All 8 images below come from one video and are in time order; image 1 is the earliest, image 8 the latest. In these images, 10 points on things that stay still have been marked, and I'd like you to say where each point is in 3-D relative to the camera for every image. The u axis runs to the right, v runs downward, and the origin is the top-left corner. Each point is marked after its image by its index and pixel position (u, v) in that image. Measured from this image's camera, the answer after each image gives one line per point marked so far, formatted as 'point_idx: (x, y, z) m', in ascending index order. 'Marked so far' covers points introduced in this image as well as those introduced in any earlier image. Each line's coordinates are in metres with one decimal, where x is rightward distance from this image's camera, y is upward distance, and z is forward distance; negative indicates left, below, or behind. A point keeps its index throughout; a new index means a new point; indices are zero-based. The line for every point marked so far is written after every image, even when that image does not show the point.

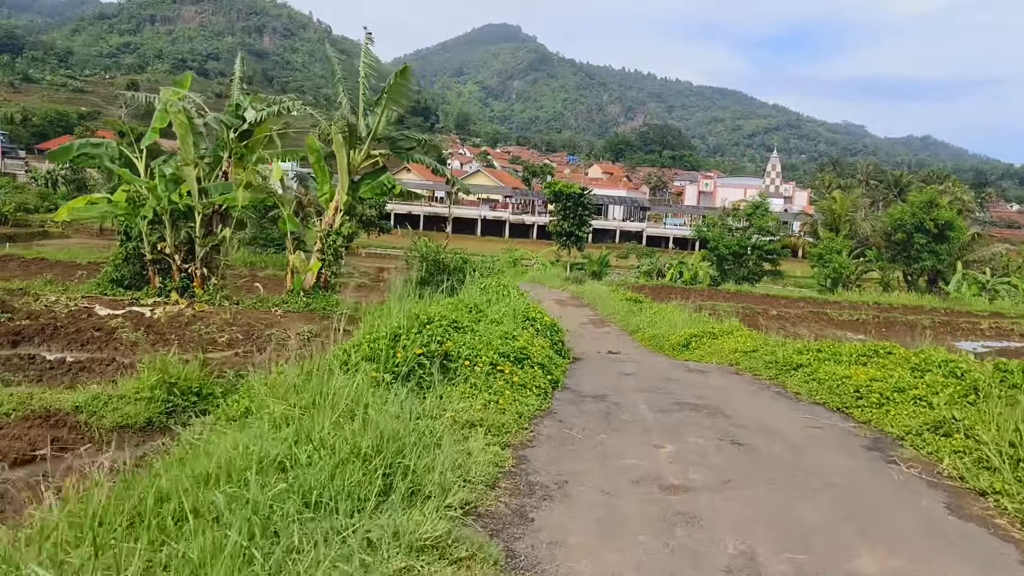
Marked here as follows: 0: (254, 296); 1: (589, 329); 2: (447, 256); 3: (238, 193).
0: (-3.4, -0.1, +11.5) m
1: (+1.4, -0.8, +16.6) m
2: (-0.9, +0.4, +11.4) m
3: (-3.5, +1.2, +11.0) m
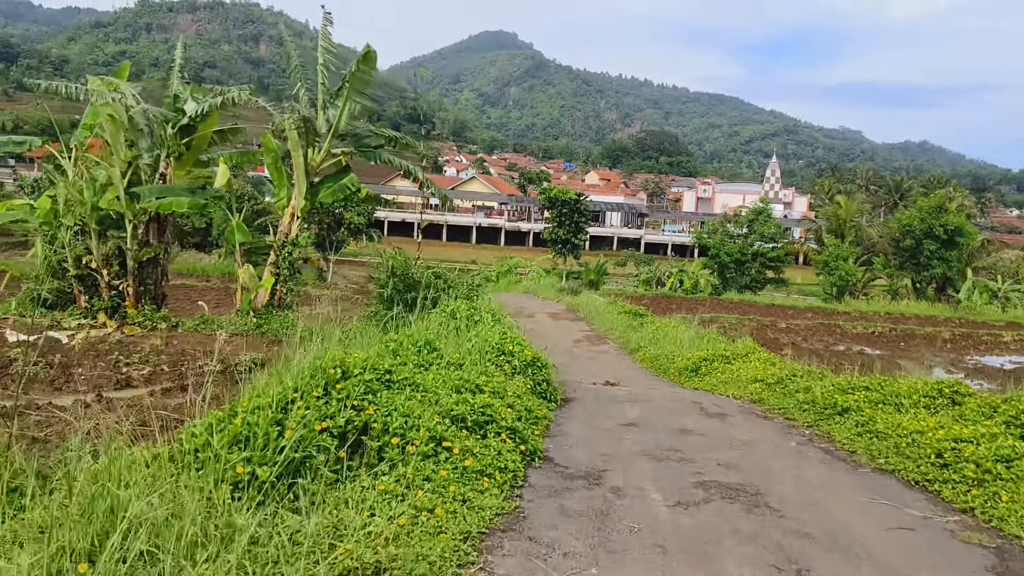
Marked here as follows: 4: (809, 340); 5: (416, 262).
0: (-3.6, -0.3, +10.0) m
1: (+1.2, -1.0, +15.1) m
2: (-1.1, +0.2, +9.9) m
3: (-3.7, +1.0, +9.5) m
4: (+6.6, -1.2, +19.5) m
5: (-1.1, +0.3, +10.0) m
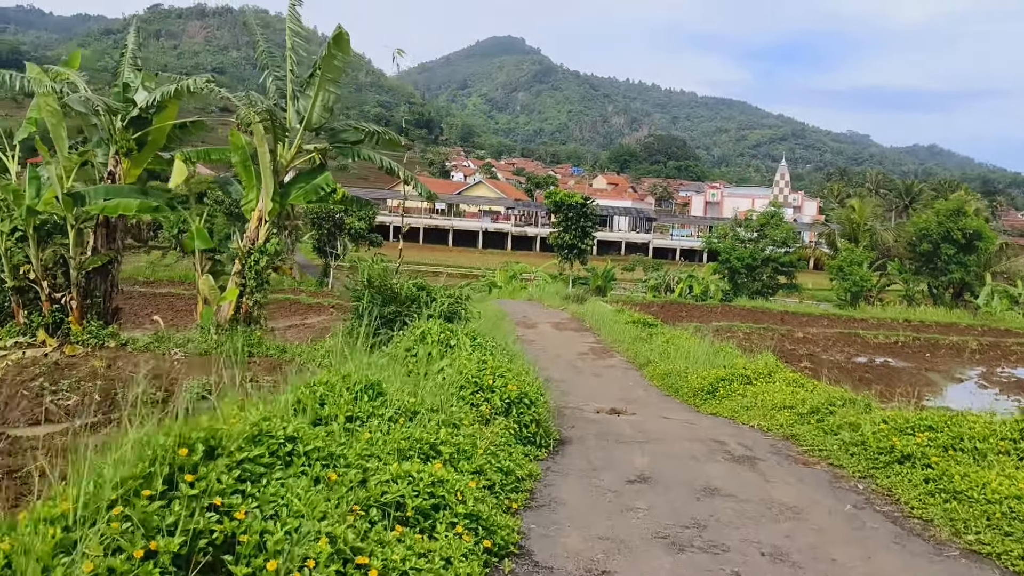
0: (-3.7, -0.5, +8.9) m
1: (+1.2, -1.2, +13.9) m
2: (-1.1, +0.1, +8.7) m
3: (-3.7, +0.8, +8.4) m
4: (+6.6, -1.3, +18.4) m
5: (-1.2, +0.2, +8.9) m
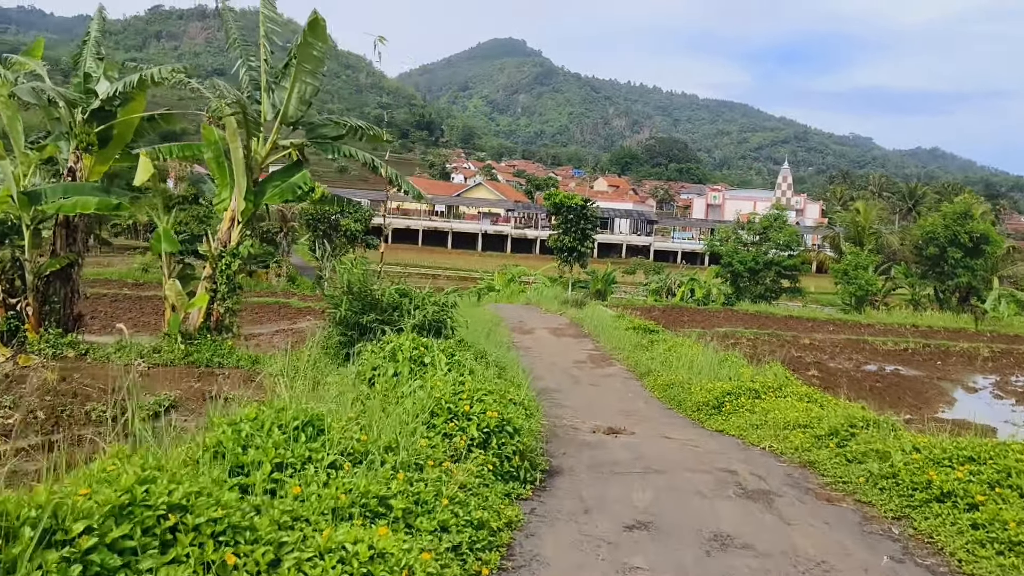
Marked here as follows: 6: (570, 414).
0: (-3.8, -0.5, +8.3) m
1: (+1.1, -1.2, +13.3) m
2: (-1.2, 0.0, +8.1) m
3: (-3.8, +0.8, +7.8) m
4: (+6.5, -1.4, +17.7) m
5: (-1.3, +0.1, +8.2) m
6: (+0.6, -1.3, +8.7) m
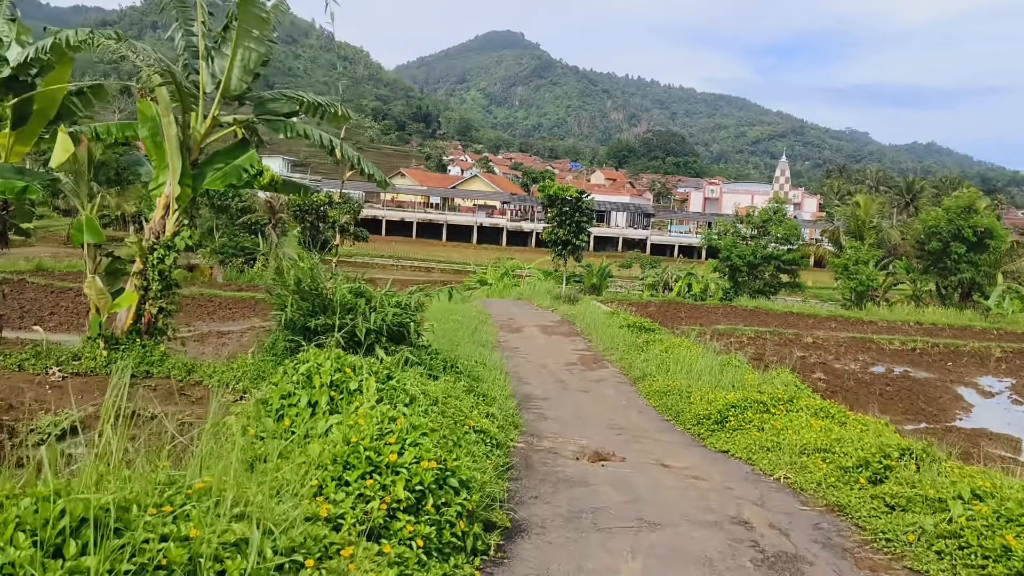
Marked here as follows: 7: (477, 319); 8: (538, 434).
0: (-4.0, -0.5, +7.2) m
1: (+0.9, -1.2, +12.2) m
2: (-1.4, 0.0, +7.1) m
3: (-4.0, +0.8, +6.7) m
4: (+6.3, -1.4, +16.7) m
5: (-1.5, +0.1, +7.2) m
6: (+0.4, -1.2, +7.7) m
7: (-0.7, -0.6, +16.9) m
8: (+0.2, -1.1, +6.8) m
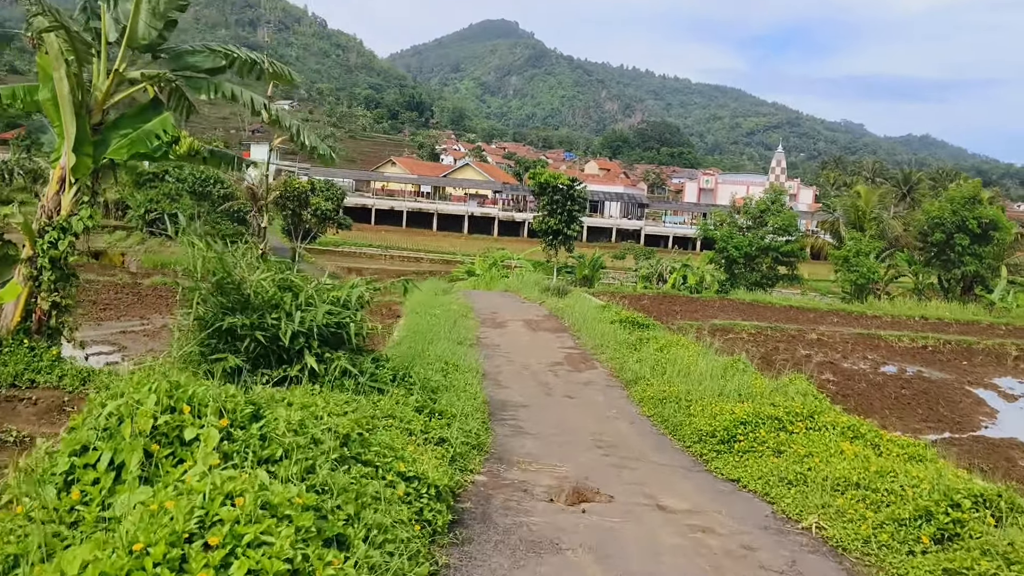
0: (-4.2, -0.4, +6.0) m
1: (+0.6, -1.1, +11.0) m
2: (-1.7, +0.1, +5.8) m
3: (-4.2, +0.9, +5.4) m
4: (+6.0, -1.2, +15.5) m
5: (-1.7, +0.2, +5.9) m
6: (+0.1, -1.2, +6.4) m
7: (-1.0, -0.4, +15.6) m
8: (0.0, -1.1, +5.6) m
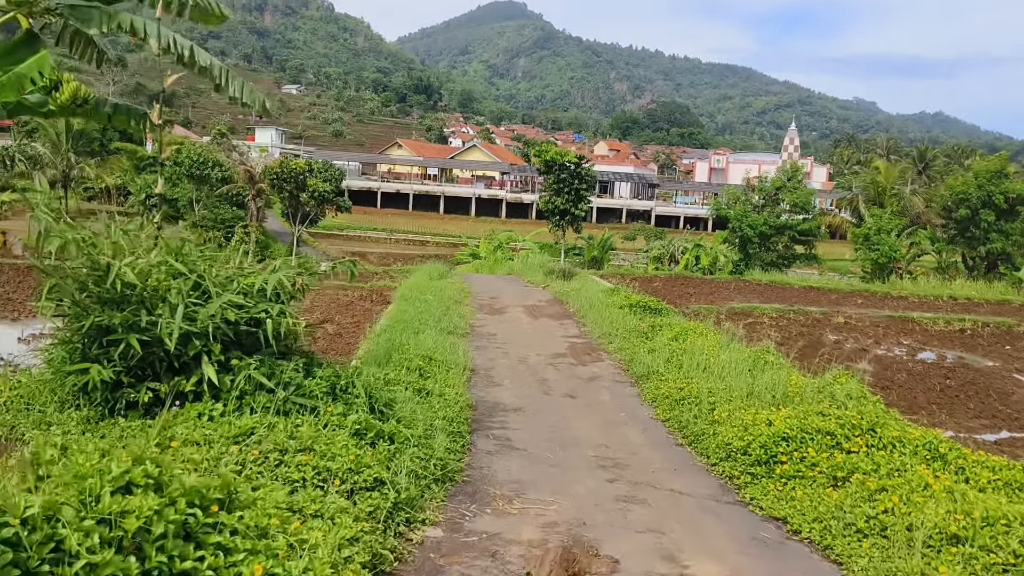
0: (-4.3, -0.4, +4.7) m
1: (+0.6, -0.9, +9.7) m
2: (-1.8, +0.2, +4.5) m
3: (-4.4, +0.9, +4.1) m
4: (+6.0, -0.9, +14.1) m
5: (-1.8, +0.3, +4.6) m
6: (0.0, -1.1, +5.1) m
7: (-1.0, -0.2, +14.3) m
8: (-0.2, -1.0, +4.2) m
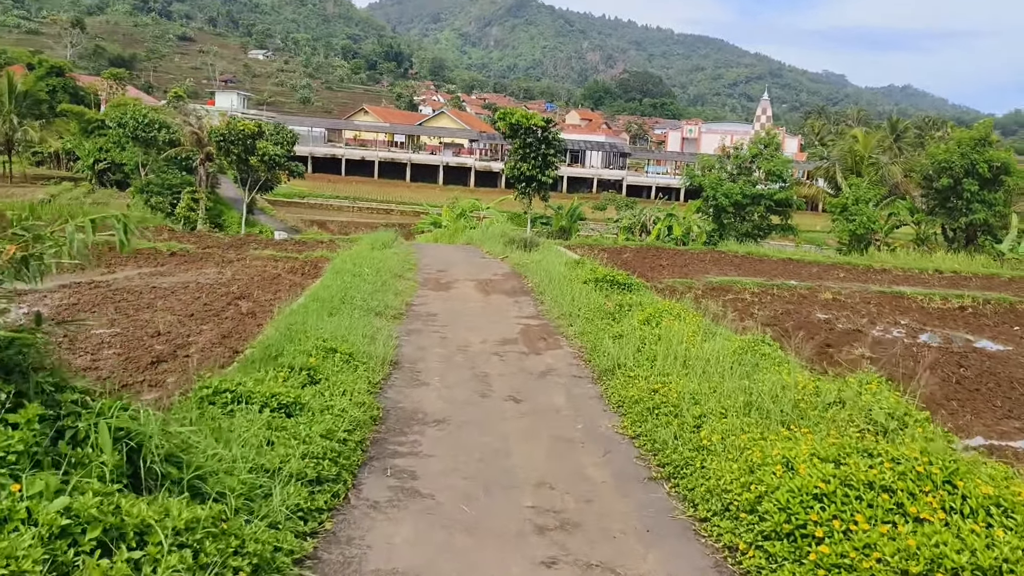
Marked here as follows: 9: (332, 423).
0: (-4.8, -0.3, +2.7) m
1: (0.0, -0.6, +7.8) m
2: (-2.2, +0.3, +2.5) m
3: (-4.8, +1.0, +2.0) m
4: (+5.3, -0.5, +12.4) m
5: (-2.2, +0.3, +2.6) m
6: (-0.4, -1.0, +3.3) m
7: (-1.7, +0.2, +12.4) m
8: (-0.6, -0.9, +2.4) m
9: (-0.9, -0.7, +4.5) m
